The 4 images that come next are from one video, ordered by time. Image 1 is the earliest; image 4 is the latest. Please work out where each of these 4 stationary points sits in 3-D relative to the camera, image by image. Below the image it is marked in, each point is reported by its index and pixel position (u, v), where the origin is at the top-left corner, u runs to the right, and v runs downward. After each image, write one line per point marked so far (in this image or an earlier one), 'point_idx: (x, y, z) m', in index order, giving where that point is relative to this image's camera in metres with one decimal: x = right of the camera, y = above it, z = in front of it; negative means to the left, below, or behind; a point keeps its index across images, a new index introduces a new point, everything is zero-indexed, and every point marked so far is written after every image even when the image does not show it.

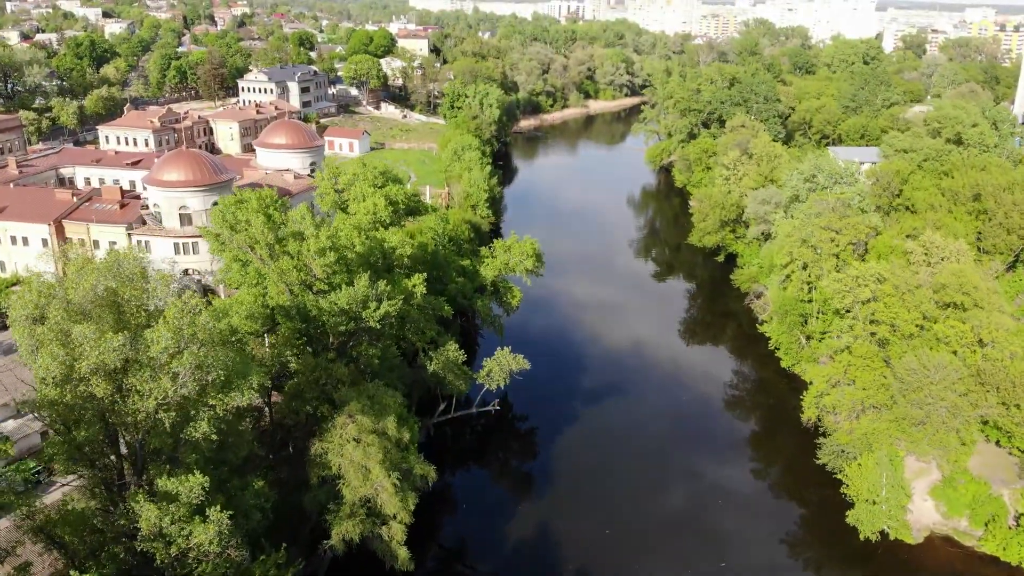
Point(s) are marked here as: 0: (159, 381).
0: (-6.7, -1.9, +16.3) m
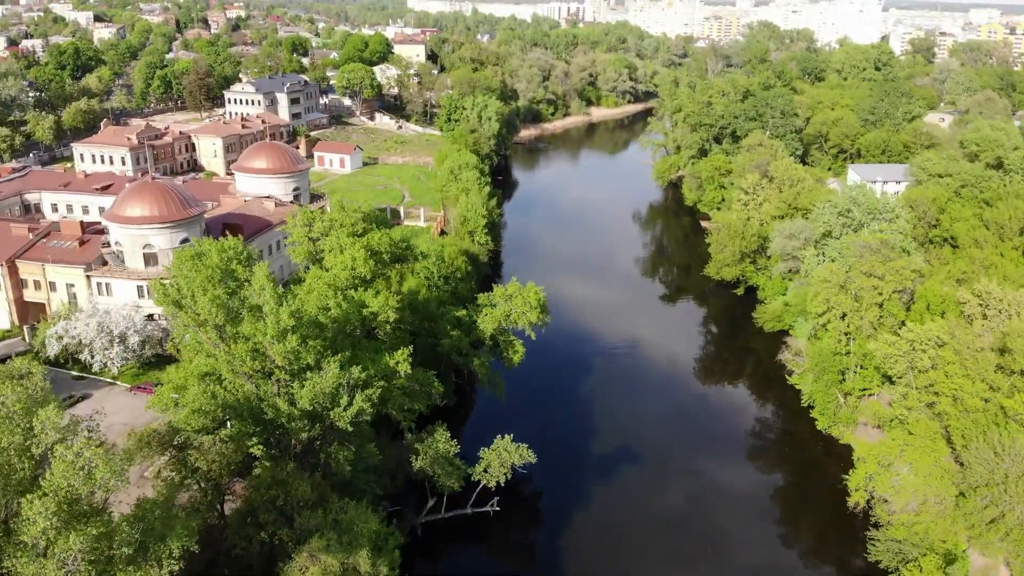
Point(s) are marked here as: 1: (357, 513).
0: (-6.6, -3.9, +12.3) m
1: (-3.2, -4.6, +17.9) m
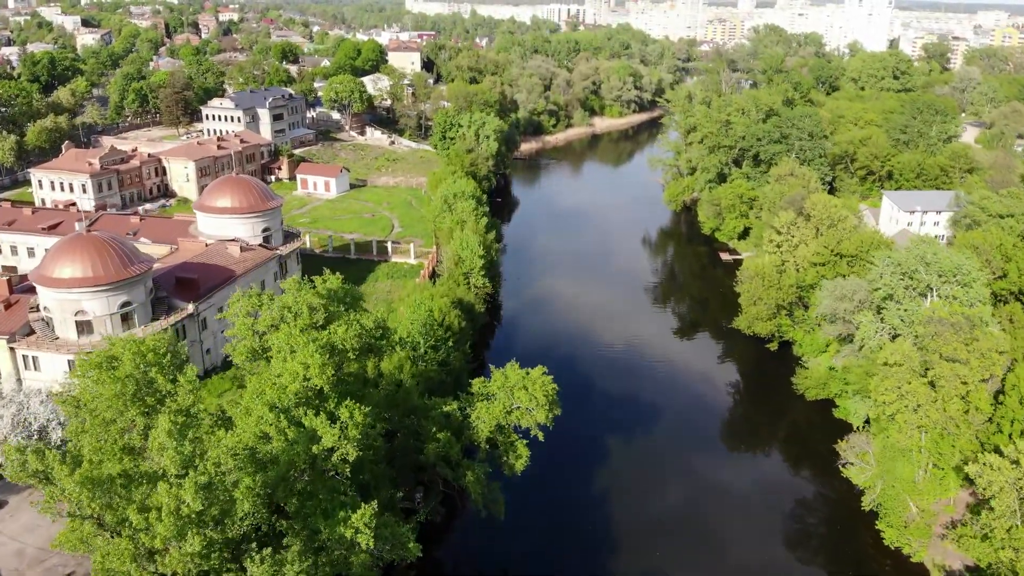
0: (-6.6, -6.5, +6.5) m
1: (-3.1, -7.2, +12.1) m
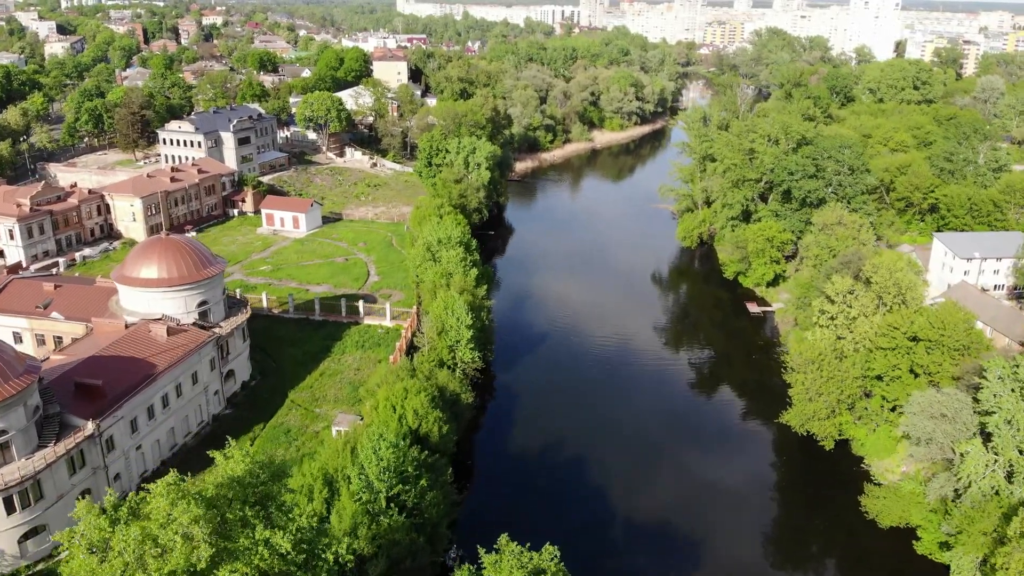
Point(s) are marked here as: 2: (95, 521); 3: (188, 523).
0: (-6.5, -9.9, -1.3) m
1: (-3.1, -10.6, +4.4) m
2: (-7.0, -3.8, +14.7) m
3: (-5.2, -3.7, +14.2) m
